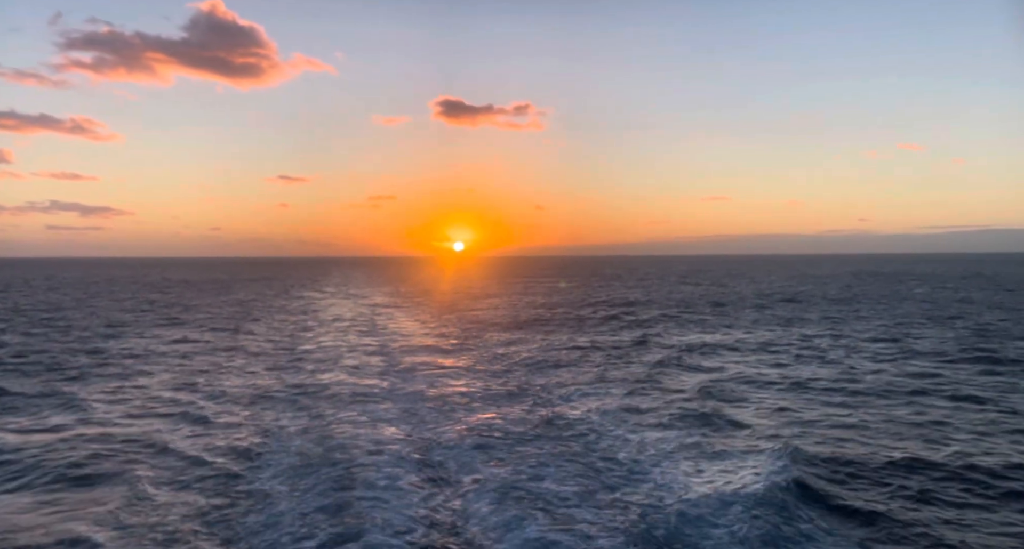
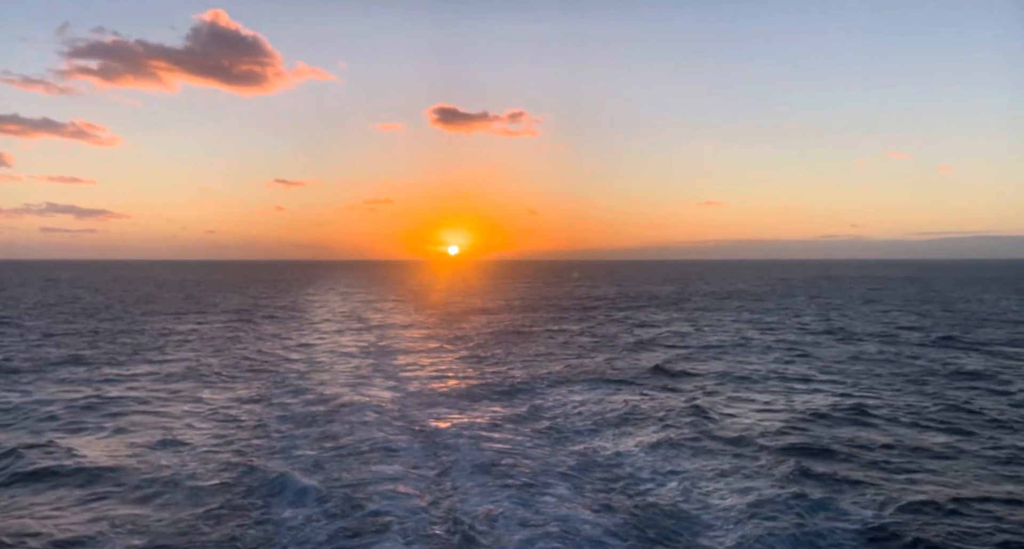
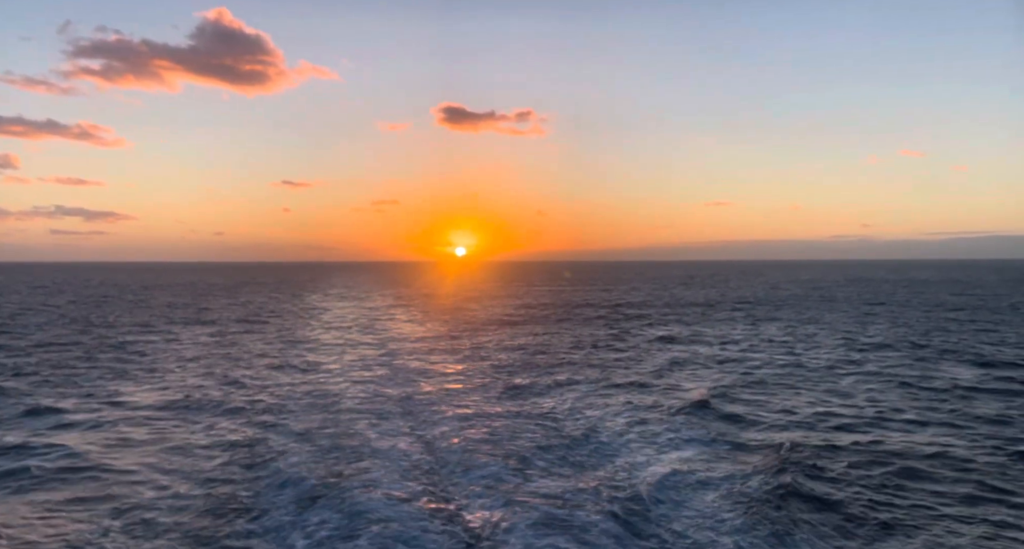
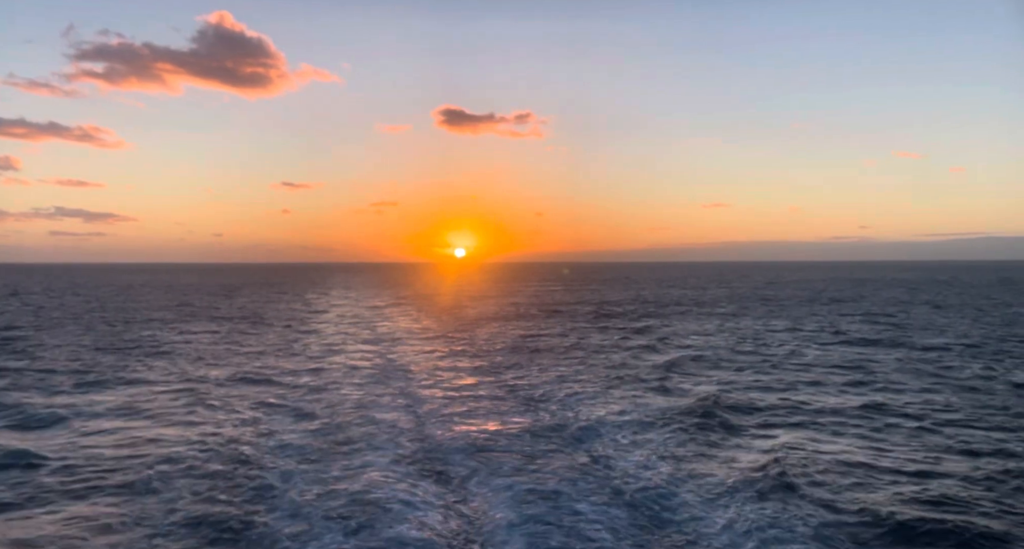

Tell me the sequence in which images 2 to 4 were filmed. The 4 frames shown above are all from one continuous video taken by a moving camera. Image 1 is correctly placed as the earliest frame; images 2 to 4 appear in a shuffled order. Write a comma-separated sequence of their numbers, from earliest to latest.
3, 4, 2
